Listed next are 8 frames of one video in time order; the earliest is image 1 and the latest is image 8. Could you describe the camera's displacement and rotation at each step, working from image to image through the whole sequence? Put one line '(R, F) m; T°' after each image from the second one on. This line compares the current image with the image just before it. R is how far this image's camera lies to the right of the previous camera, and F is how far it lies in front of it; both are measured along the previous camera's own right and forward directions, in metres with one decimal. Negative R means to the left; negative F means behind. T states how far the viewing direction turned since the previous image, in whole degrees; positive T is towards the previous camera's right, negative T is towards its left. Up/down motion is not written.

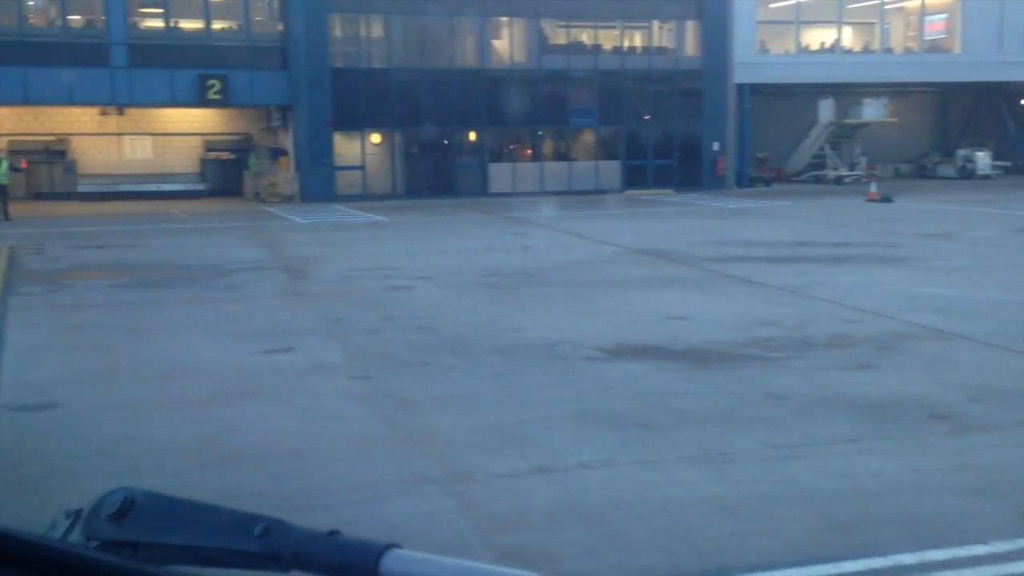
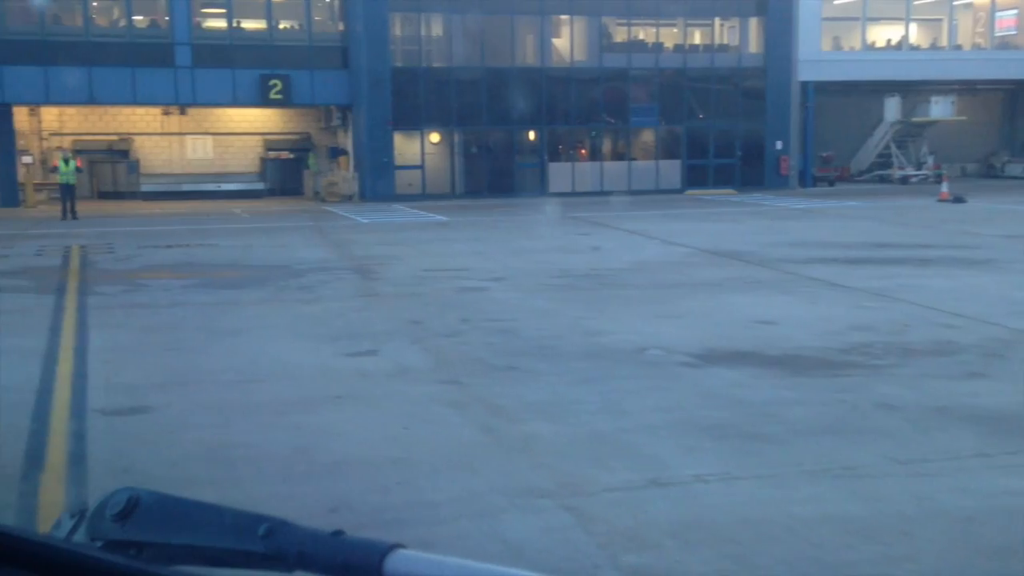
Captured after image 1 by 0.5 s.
(-0.4, +0.3) m; -2°
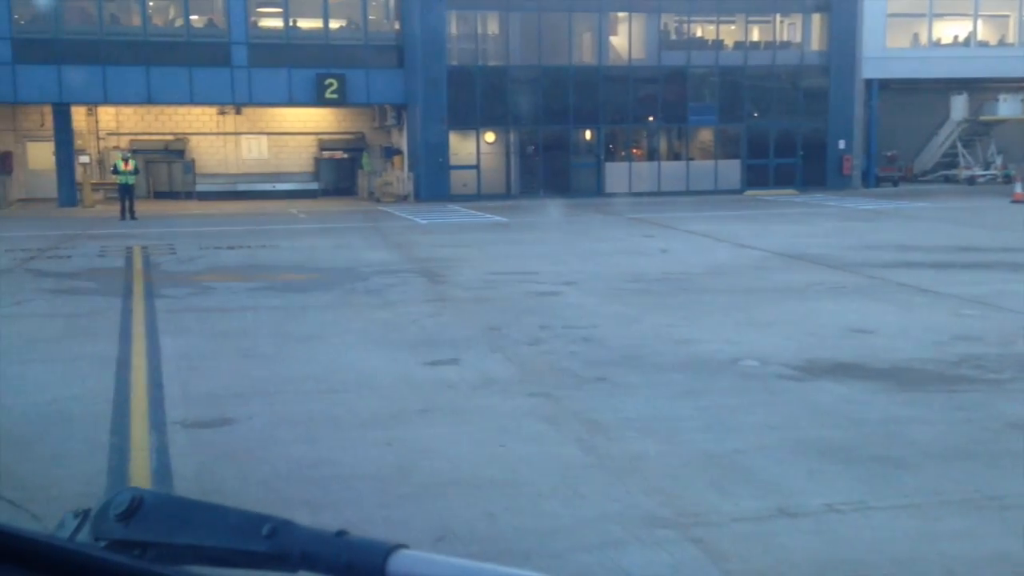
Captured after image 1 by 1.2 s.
(-0.4, +0.5) m; -2°
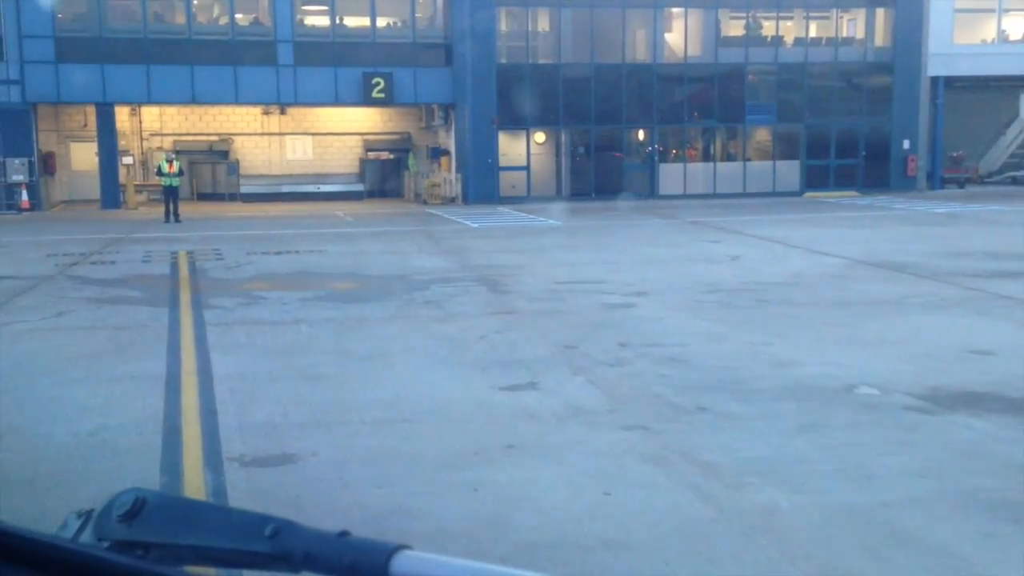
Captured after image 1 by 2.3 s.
(-0.4, +1.0) m; -2°
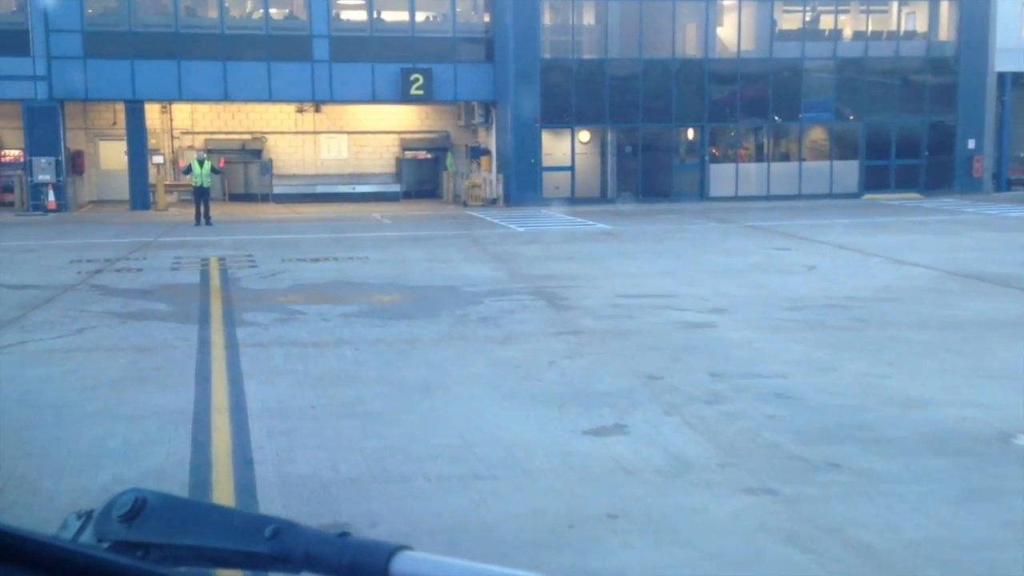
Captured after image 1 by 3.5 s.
(-0.4, +1.4) m; -2°
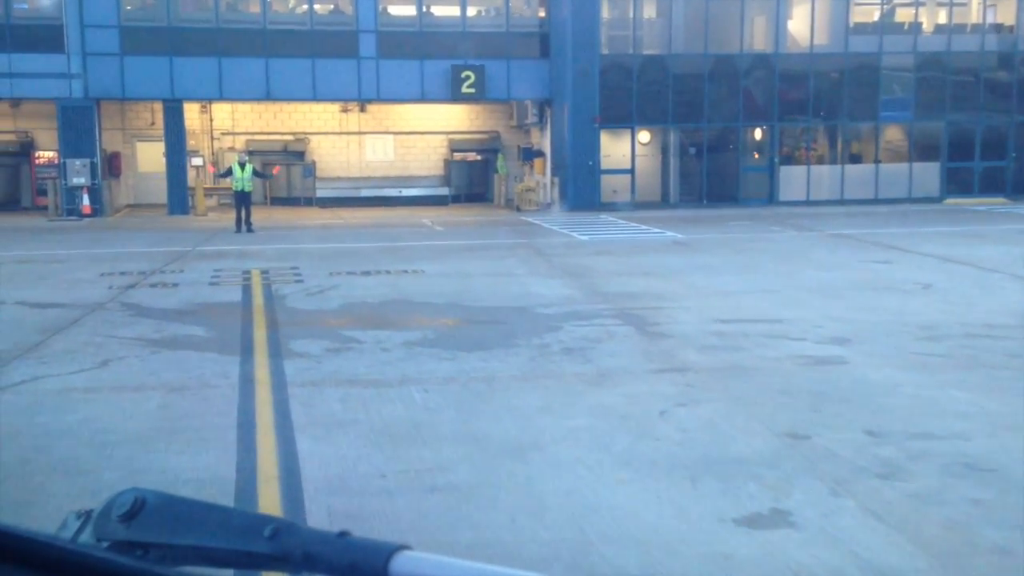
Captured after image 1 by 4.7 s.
(-0.6, +1.8) m; -2°
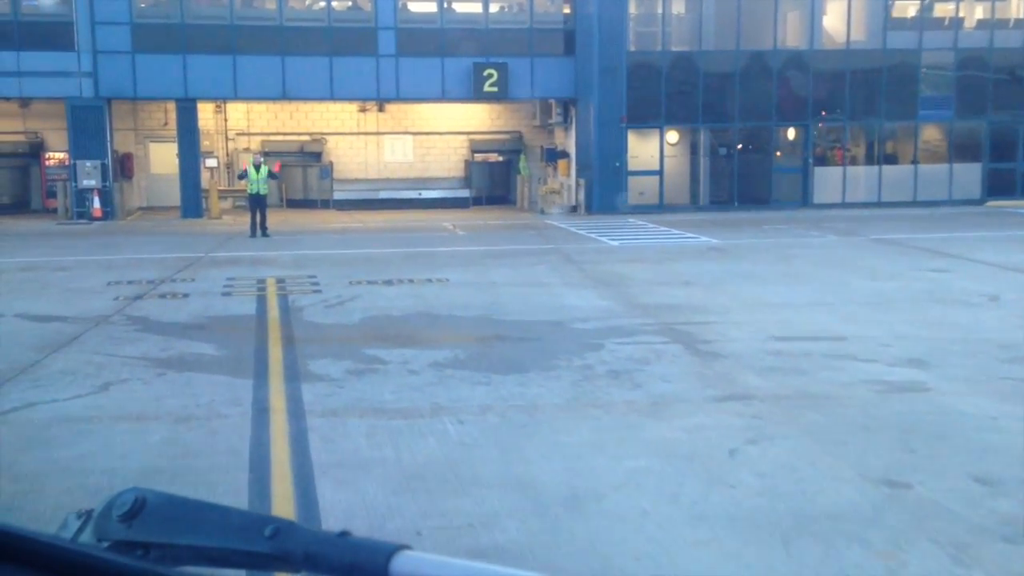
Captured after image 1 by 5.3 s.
(-0.2, +1.1) m; -1°
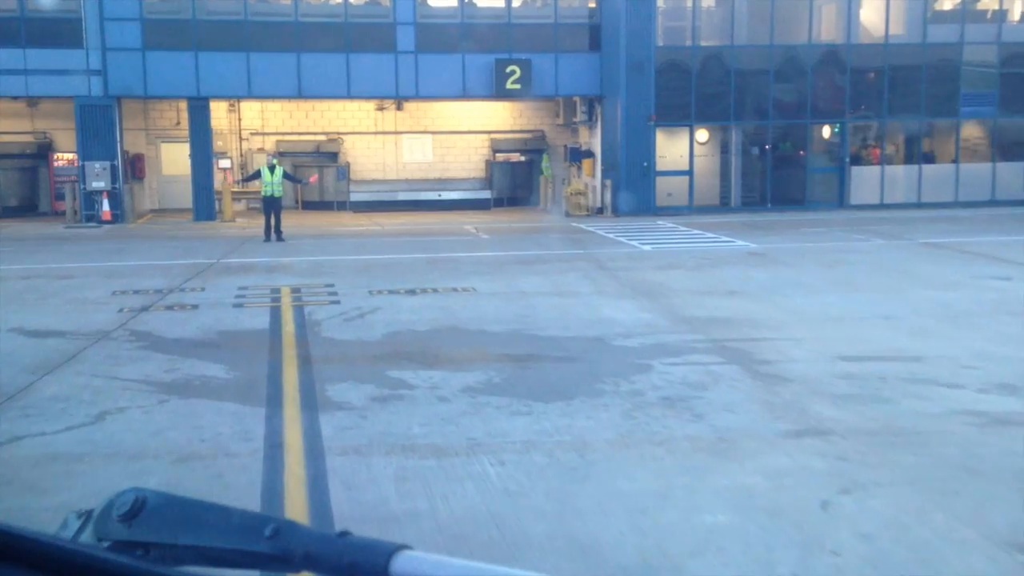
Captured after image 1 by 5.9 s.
(-0.2, +1.1) m; -1°
